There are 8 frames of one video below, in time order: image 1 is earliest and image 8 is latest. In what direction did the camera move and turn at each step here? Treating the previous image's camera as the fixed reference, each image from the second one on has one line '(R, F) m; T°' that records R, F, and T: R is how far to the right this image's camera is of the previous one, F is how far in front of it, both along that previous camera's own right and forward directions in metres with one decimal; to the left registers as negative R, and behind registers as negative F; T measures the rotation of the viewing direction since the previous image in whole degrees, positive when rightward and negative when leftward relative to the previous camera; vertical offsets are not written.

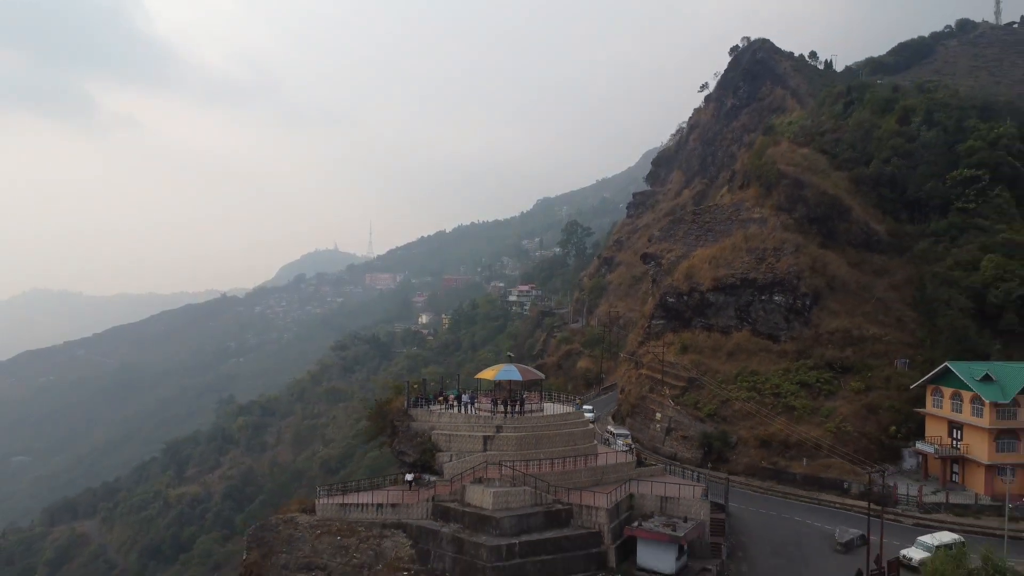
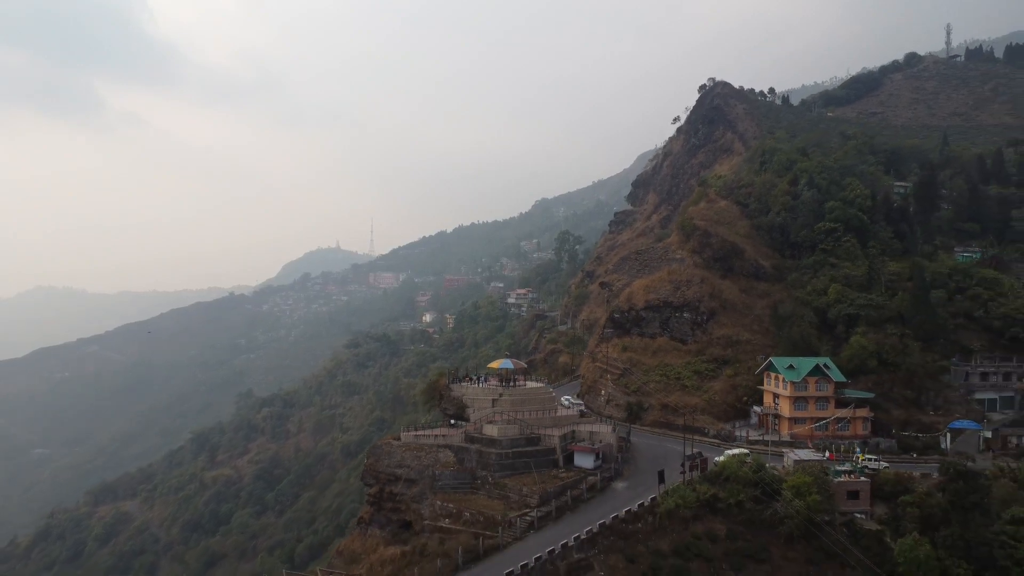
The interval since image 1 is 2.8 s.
(+0.1, -11.1) m; 0°
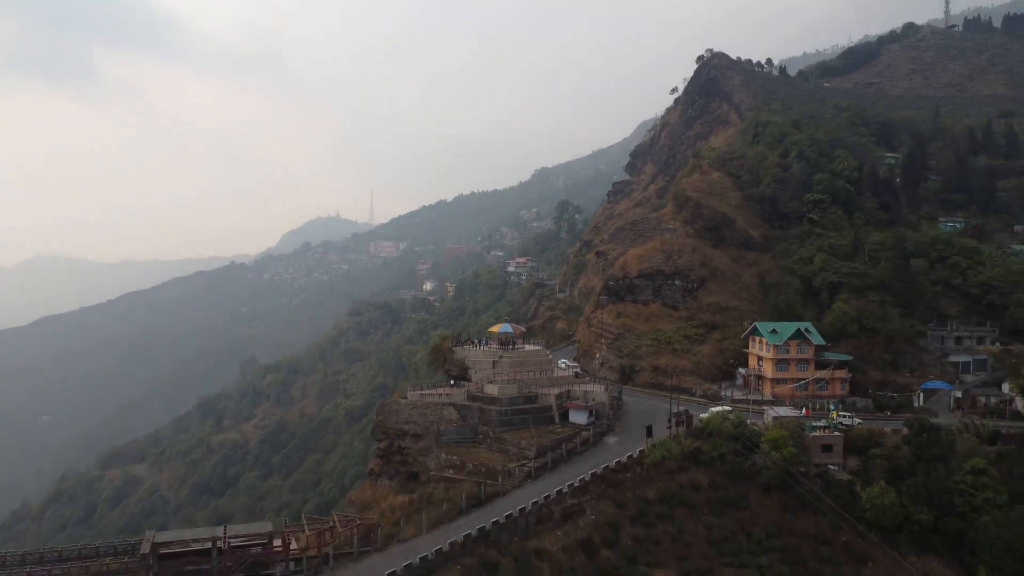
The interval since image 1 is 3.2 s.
(0.0, -1.6) m; 0°
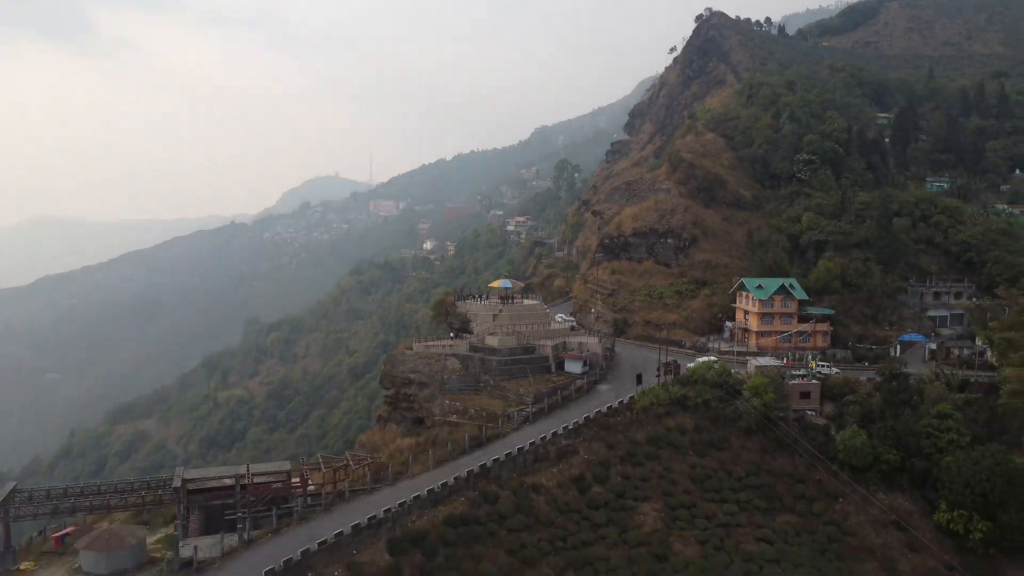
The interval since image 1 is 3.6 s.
(0.0, -1.5) m; 0°
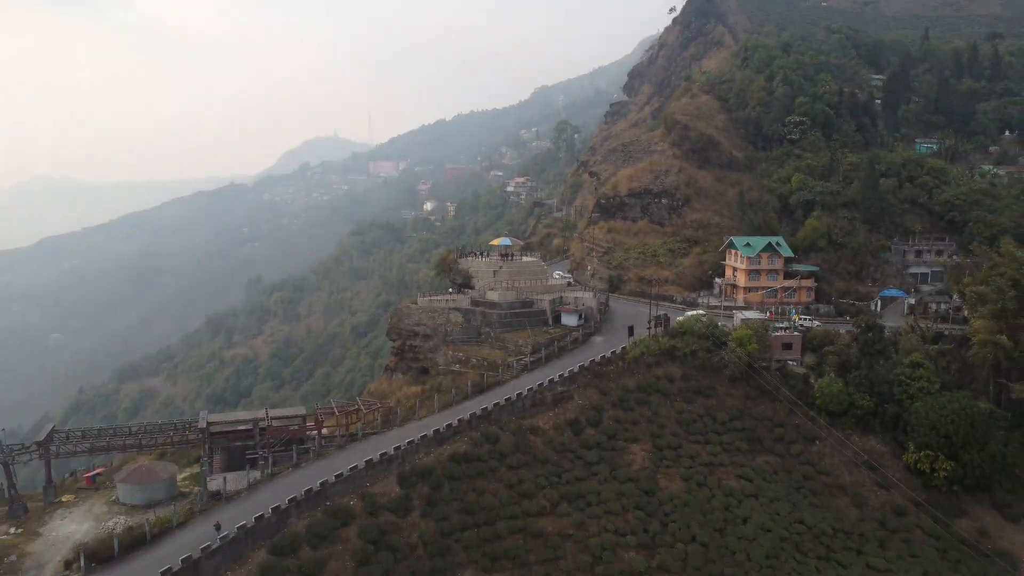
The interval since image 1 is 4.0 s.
(0.0, -1.5) m; 0°
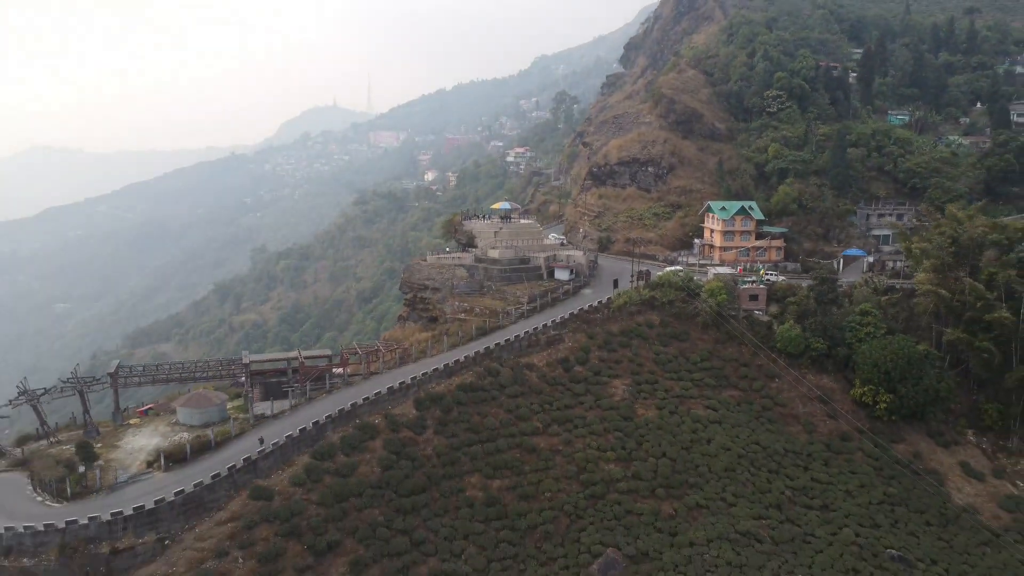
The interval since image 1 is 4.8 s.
(+0.1, -3.6) m; 0°
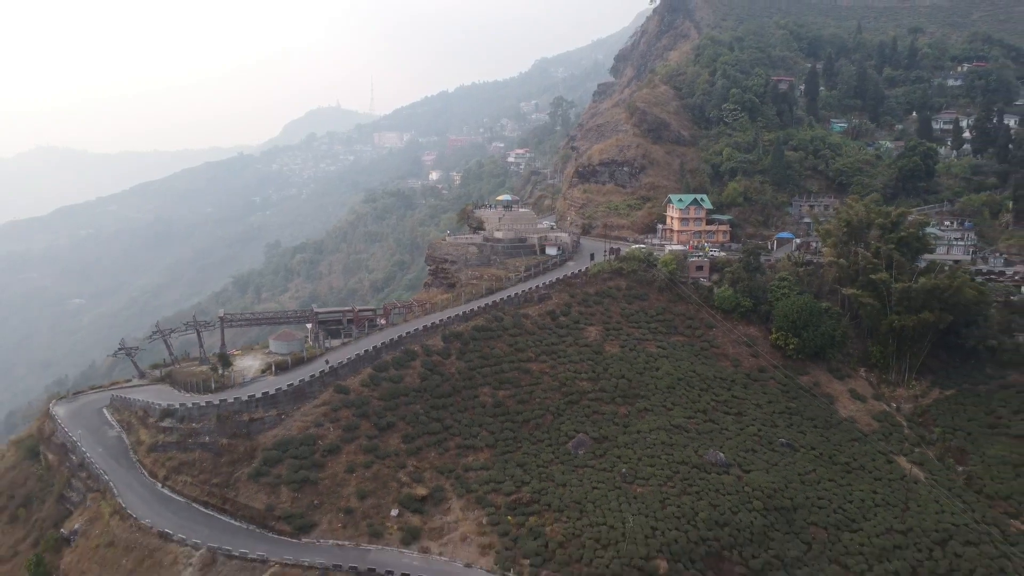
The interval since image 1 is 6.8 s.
(0.0, -9.2) m; 0°
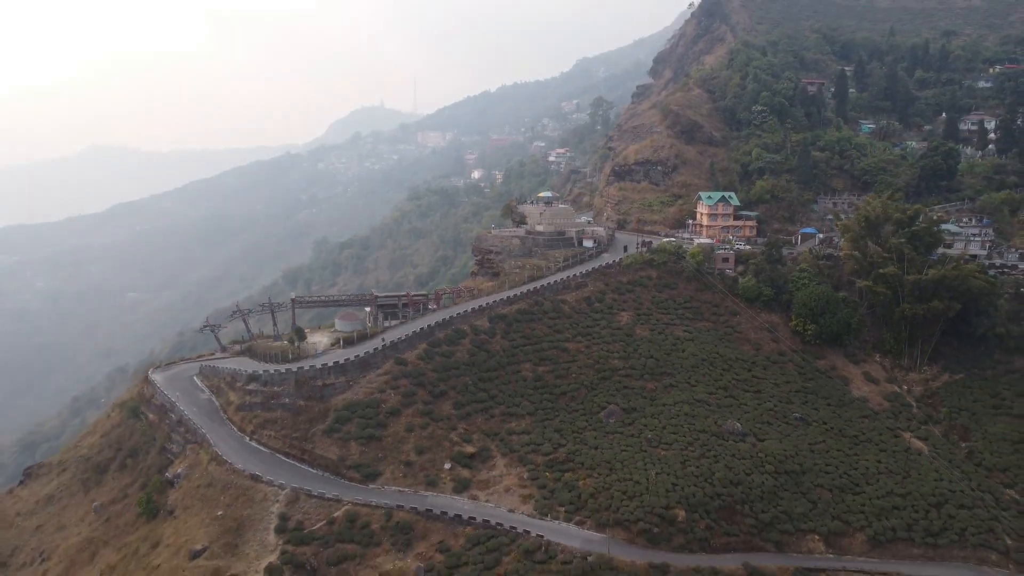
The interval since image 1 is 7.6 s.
(0.0, -3.8) m; -3°
